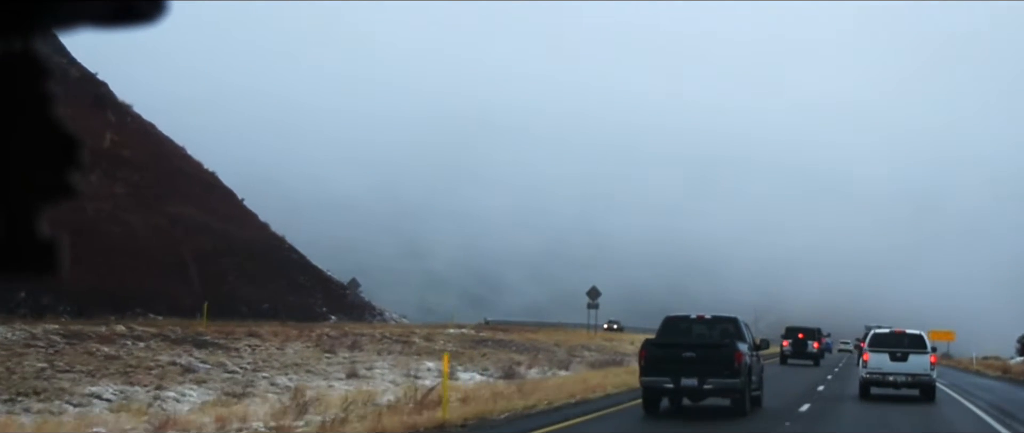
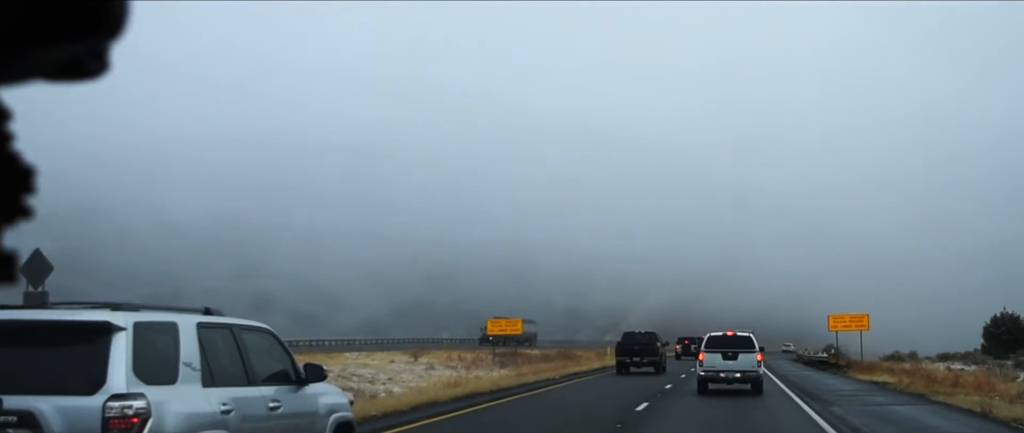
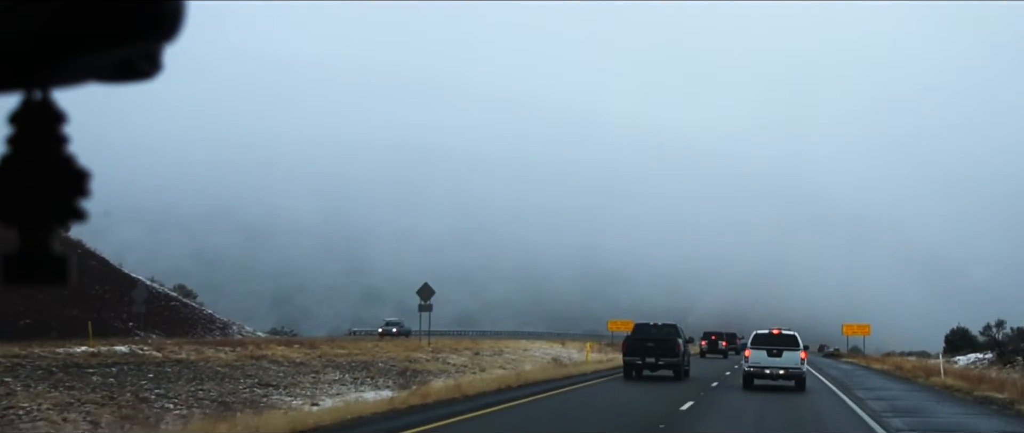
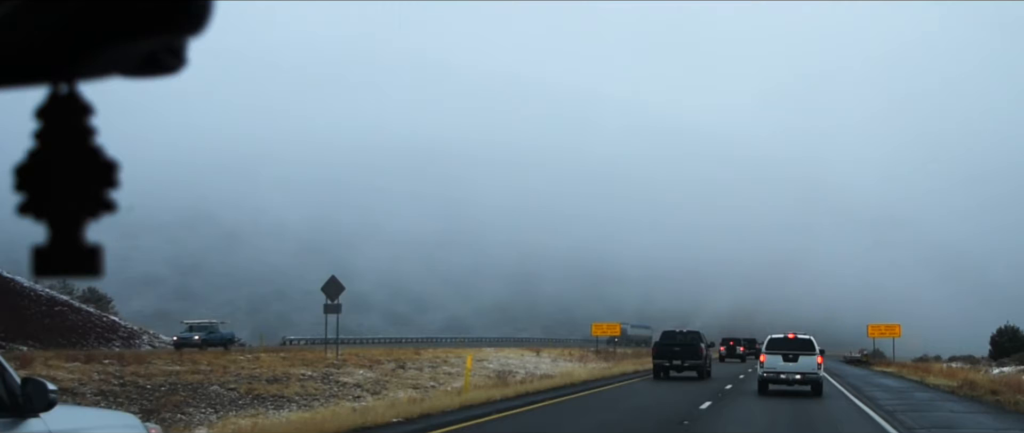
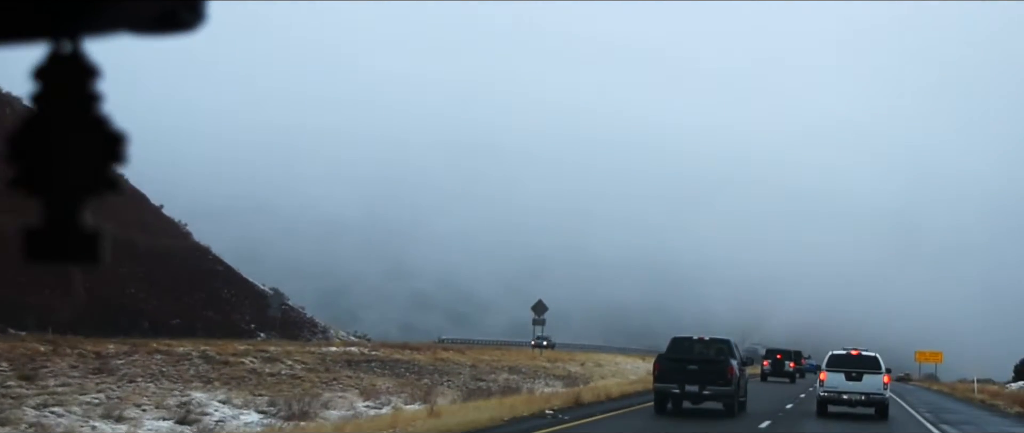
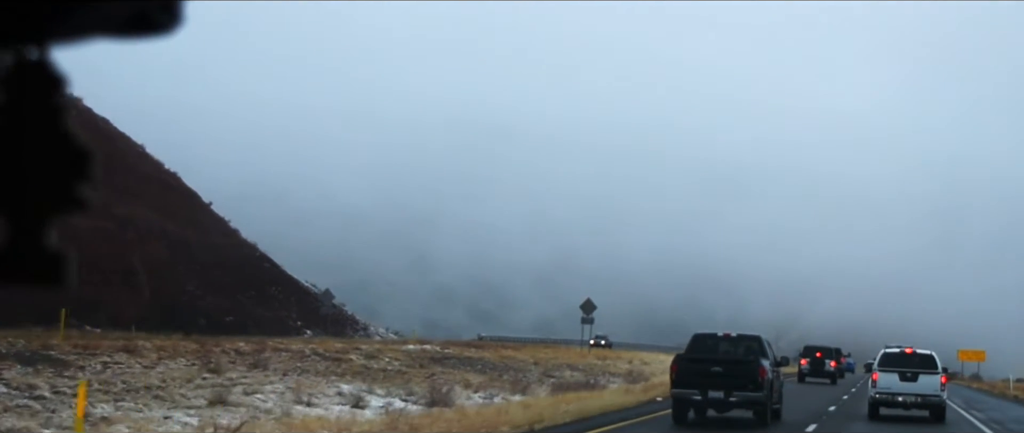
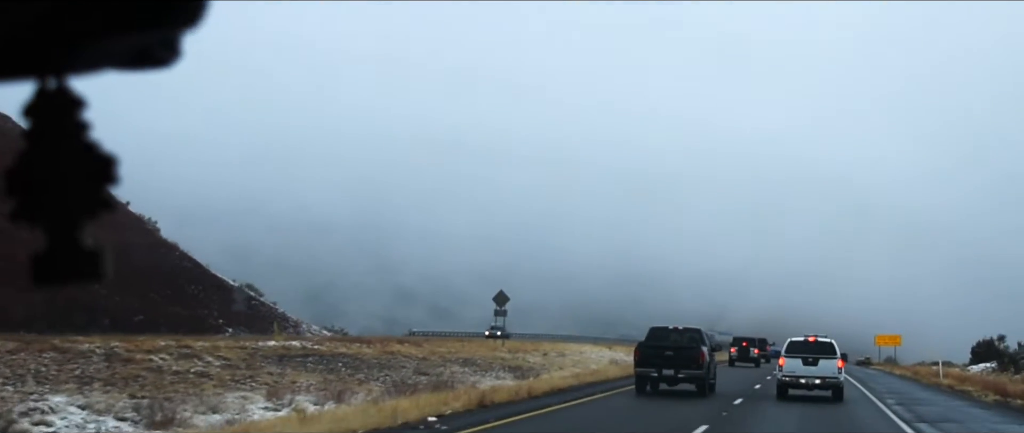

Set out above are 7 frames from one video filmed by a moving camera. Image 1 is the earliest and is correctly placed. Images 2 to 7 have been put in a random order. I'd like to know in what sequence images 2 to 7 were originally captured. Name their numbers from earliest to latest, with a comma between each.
6, 5, 7, 3, 4, 2
